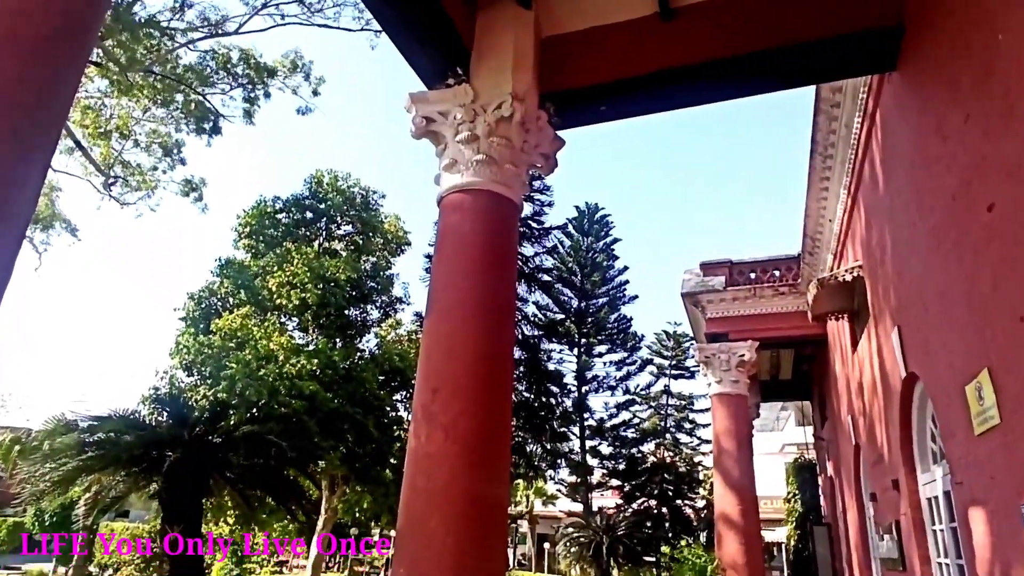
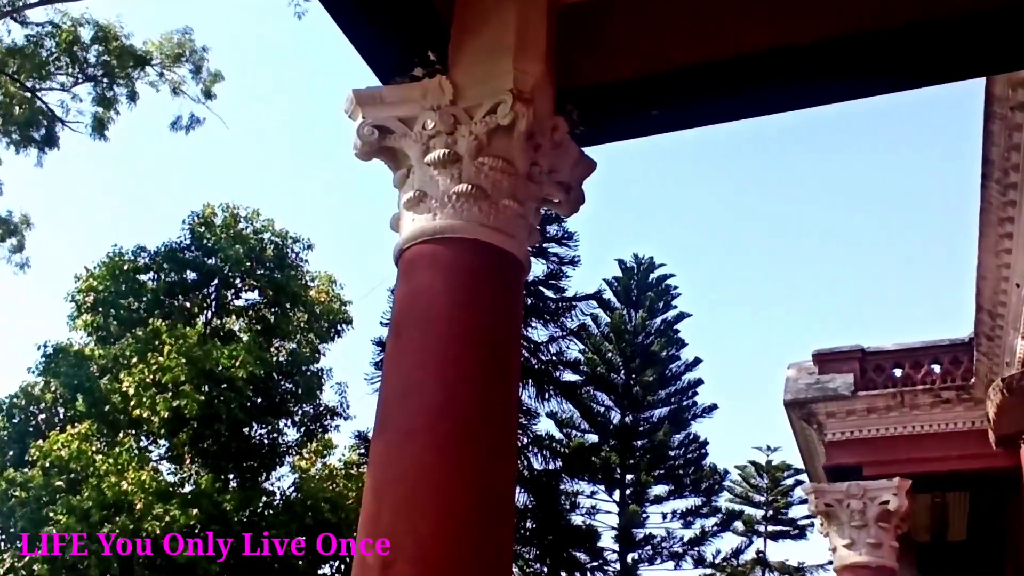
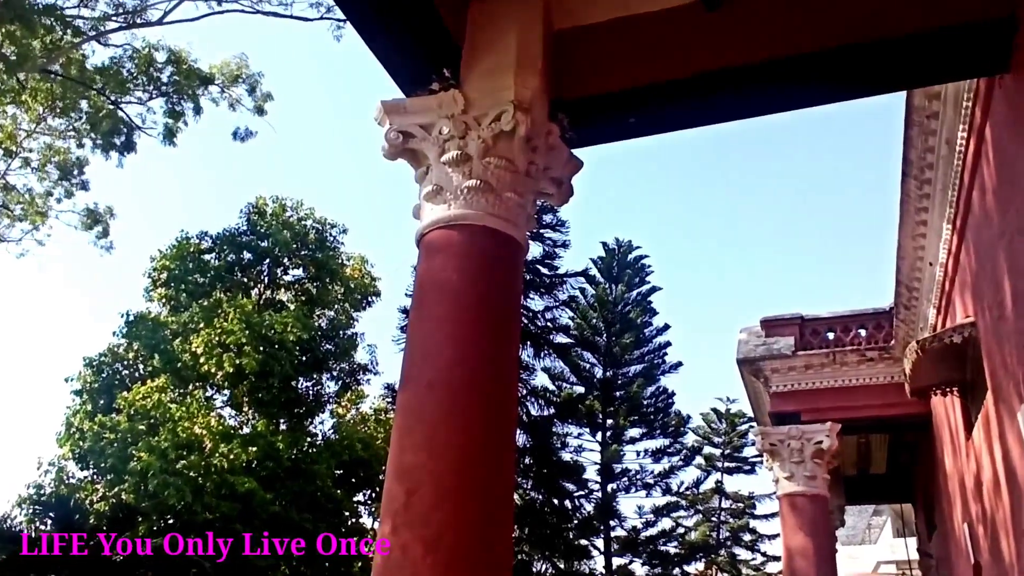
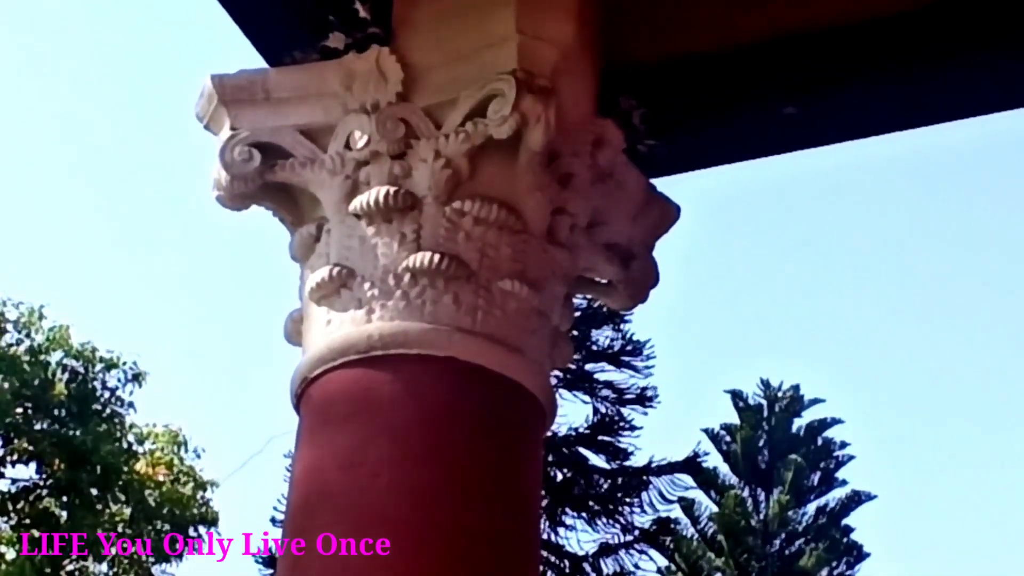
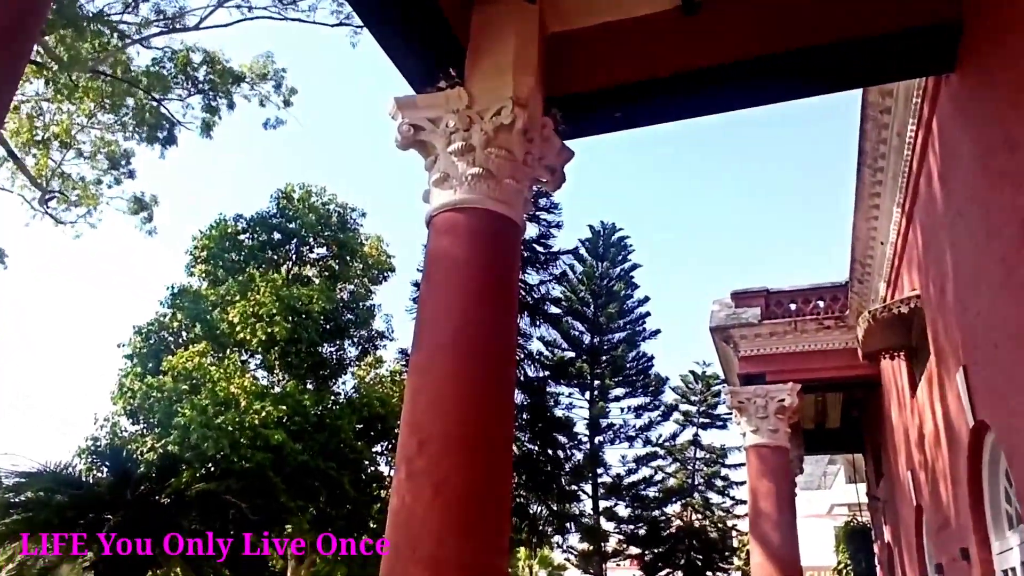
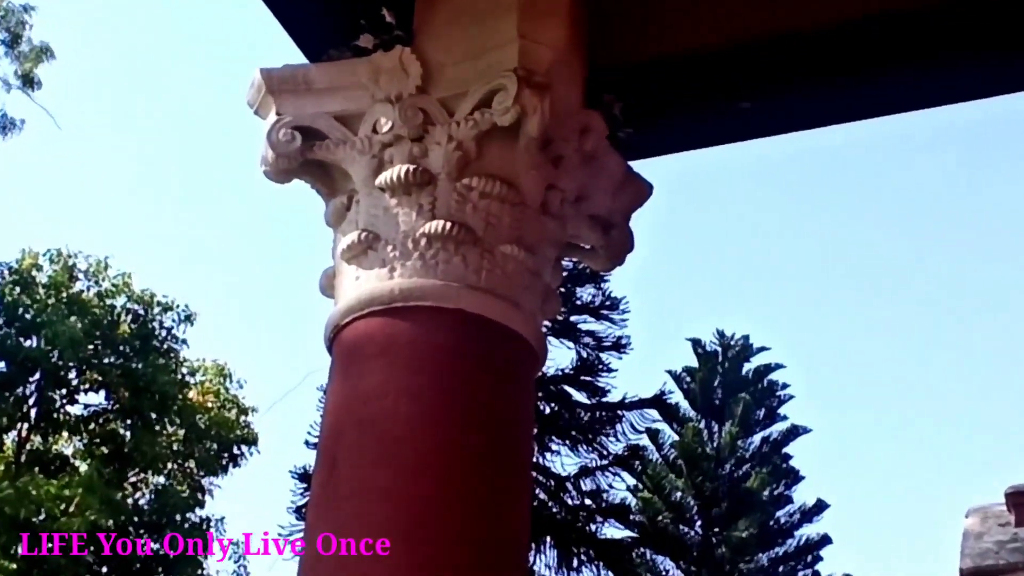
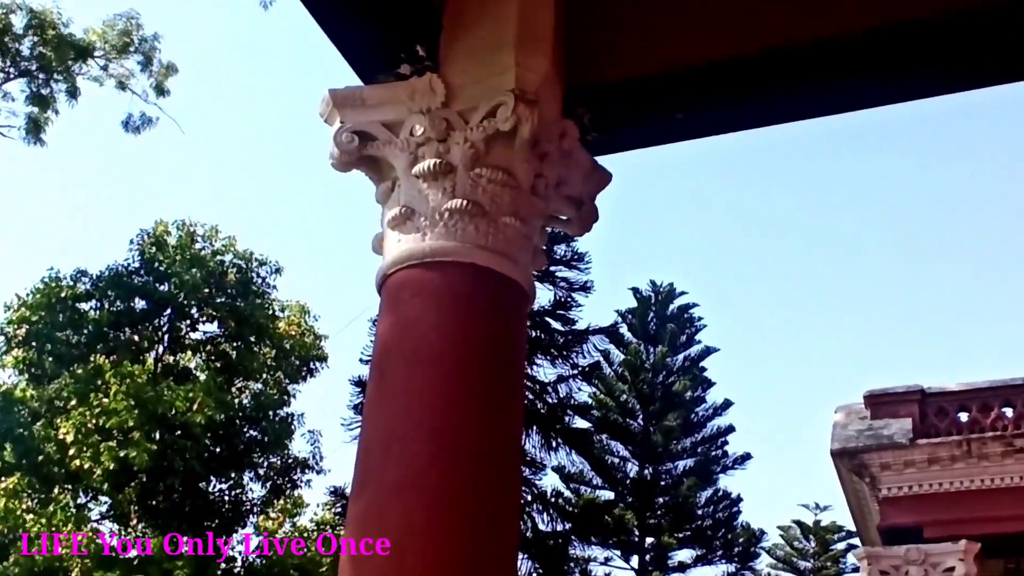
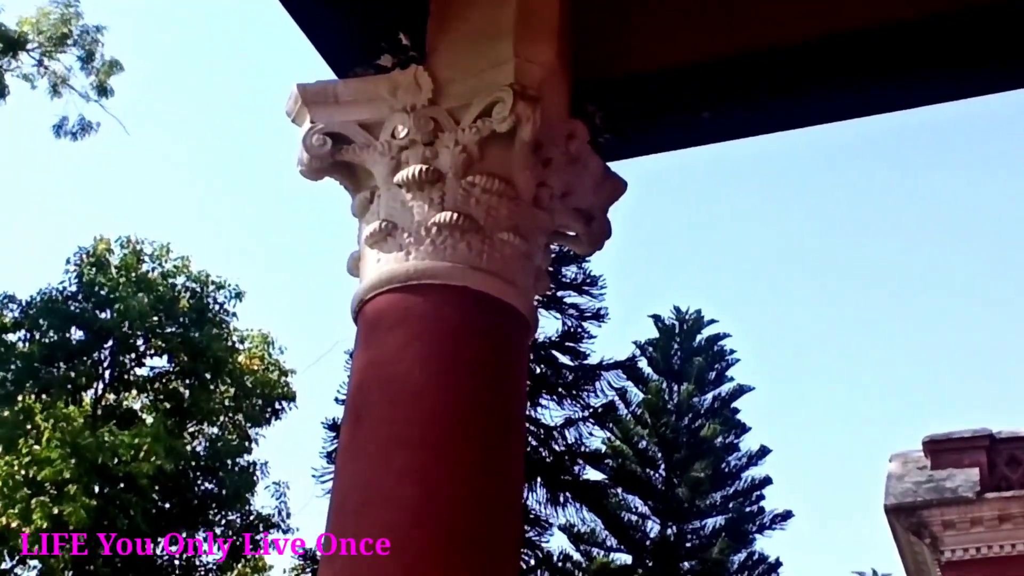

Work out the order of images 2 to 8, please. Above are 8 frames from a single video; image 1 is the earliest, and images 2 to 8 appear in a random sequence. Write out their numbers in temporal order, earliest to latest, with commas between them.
5, 3, 2, 7, 8, 6, 4
